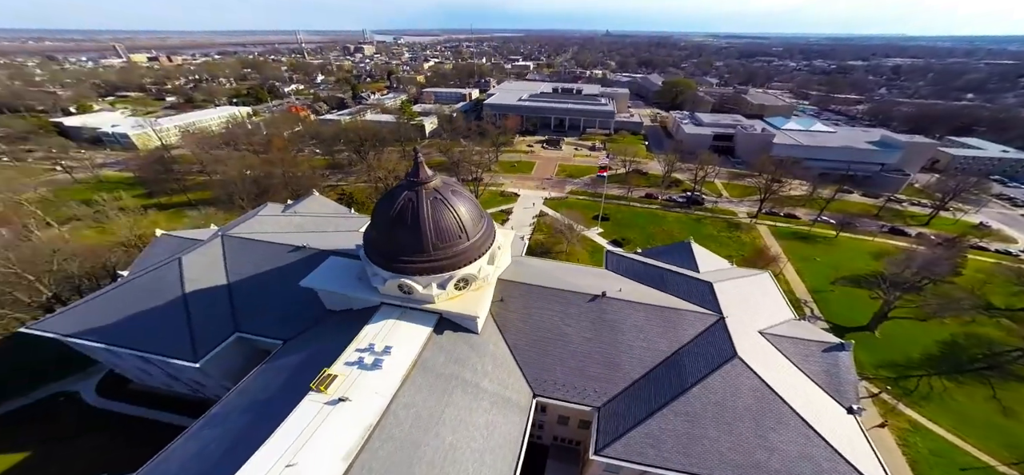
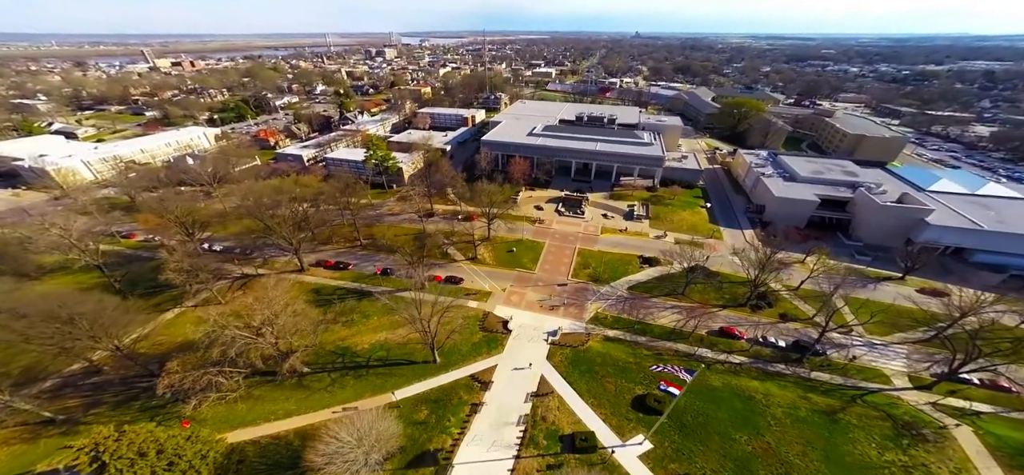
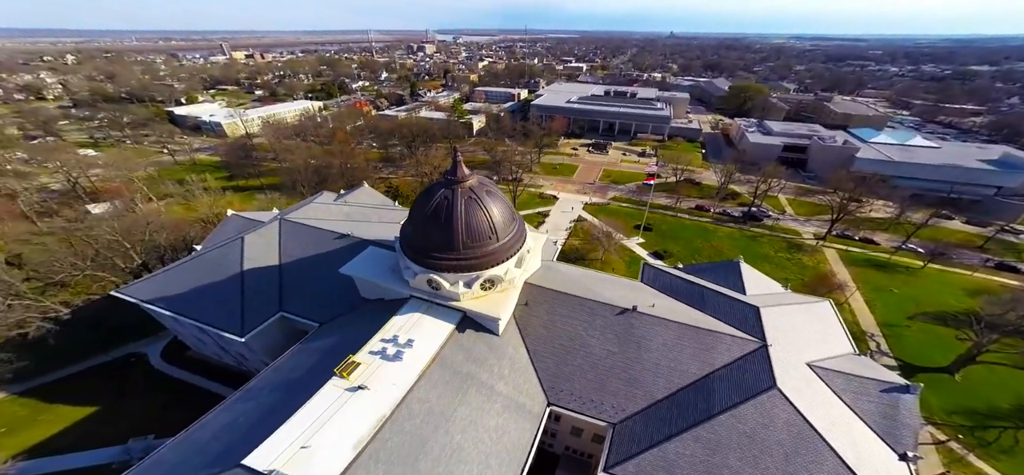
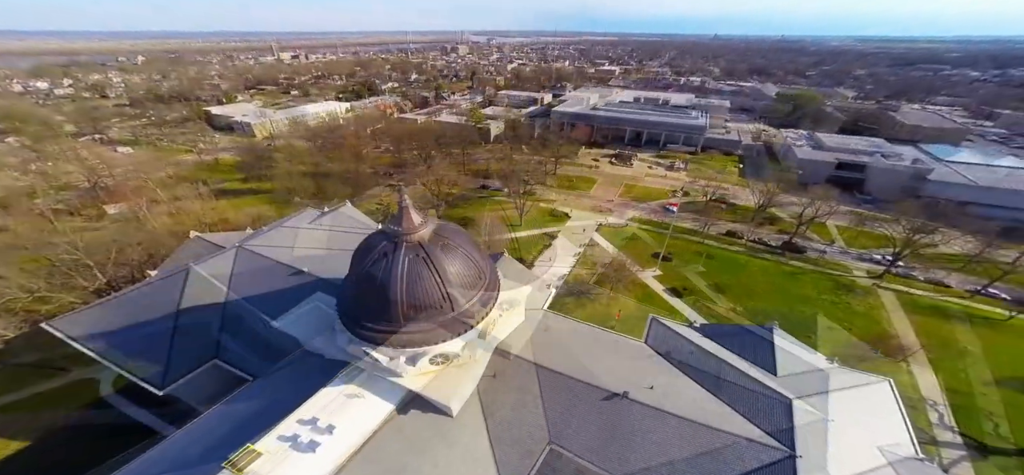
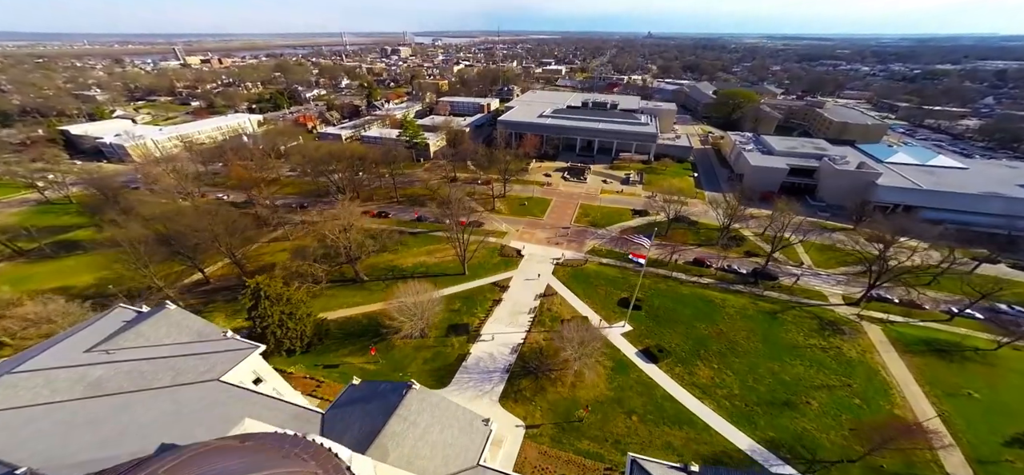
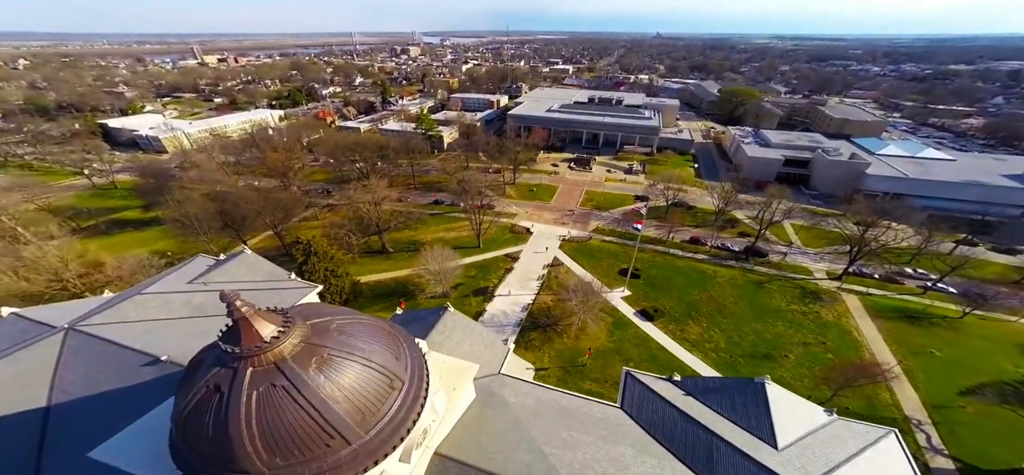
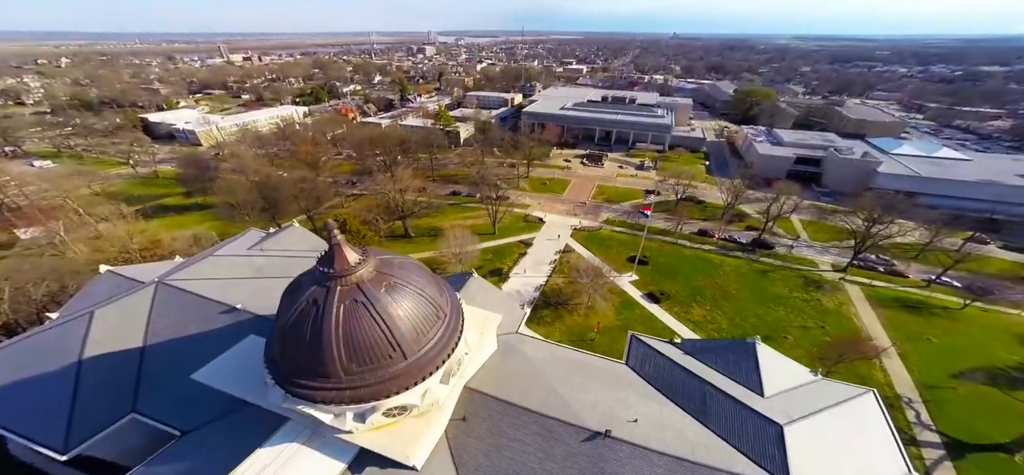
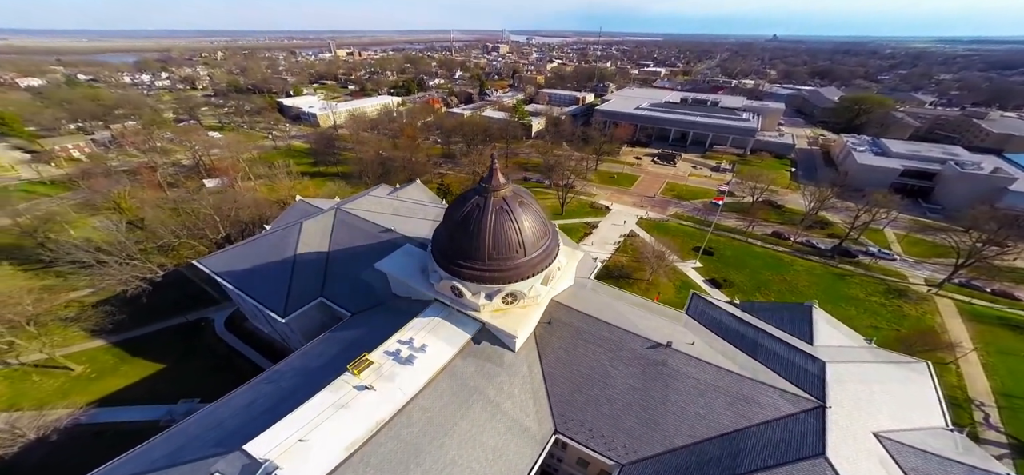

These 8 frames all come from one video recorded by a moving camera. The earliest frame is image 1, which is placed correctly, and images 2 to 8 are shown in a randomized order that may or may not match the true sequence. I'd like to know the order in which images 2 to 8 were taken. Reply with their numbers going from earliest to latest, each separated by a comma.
3, 8, 4, 7, 6, 5, 2
